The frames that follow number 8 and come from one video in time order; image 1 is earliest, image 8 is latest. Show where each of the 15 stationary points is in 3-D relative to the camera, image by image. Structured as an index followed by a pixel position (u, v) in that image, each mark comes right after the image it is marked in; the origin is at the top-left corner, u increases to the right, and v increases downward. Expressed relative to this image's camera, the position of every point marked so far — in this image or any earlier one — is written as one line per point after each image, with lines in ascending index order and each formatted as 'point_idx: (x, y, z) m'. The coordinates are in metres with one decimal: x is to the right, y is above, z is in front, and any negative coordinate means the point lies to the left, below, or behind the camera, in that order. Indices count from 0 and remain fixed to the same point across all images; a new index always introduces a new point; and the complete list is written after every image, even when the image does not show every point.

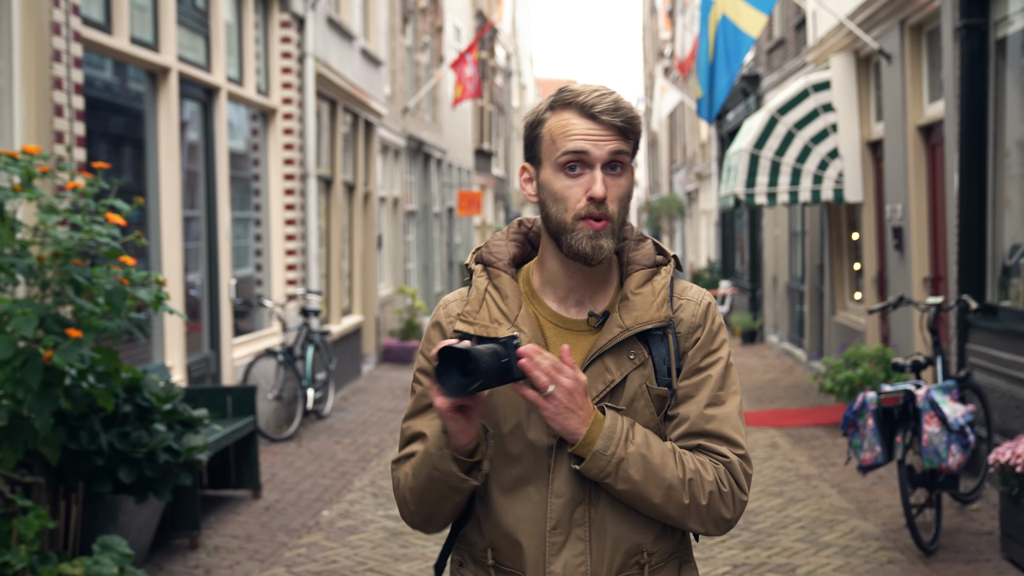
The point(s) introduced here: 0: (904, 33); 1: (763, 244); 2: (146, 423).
0: (+3.0, +1.9, +8.4) m
1: (+3.7, +0.6, +16.3) m
2: (-1.6, -0.6, +4.8) m
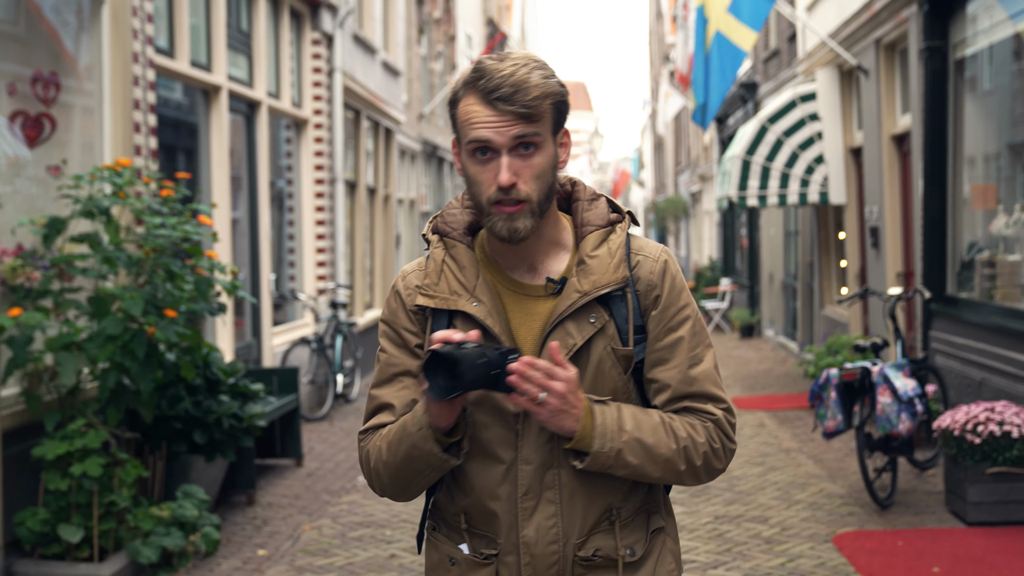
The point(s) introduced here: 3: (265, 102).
0: (+3.1, +2.0, +9.3) m
1: (+3.9, +0.7, +17.1) m
2: (-1.6, -0.5, +5.7) m
3: (-2.0, +1.5, +9.0) m
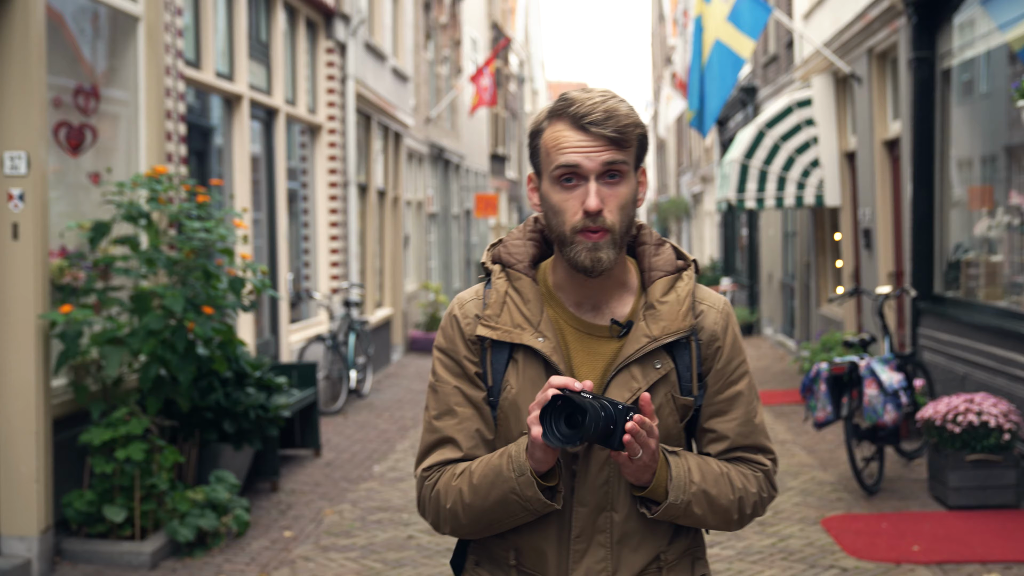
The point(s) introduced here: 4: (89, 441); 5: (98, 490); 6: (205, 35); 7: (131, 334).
0: (+3.2, +2.0, +9.6) m
1: (+3.9, +0.7, +17.5) m
2: (-1.5, -0.5, +6.1) m
3: (-2.0, +1.5, +9.4) m
4: (-2.0, -0.7, +5.2) m
5: (-2.0, -1.0, +5.3) m
6: (-2.1, +1.7, +7.5) m
7: (-1.8, -0.2, +5.2) m
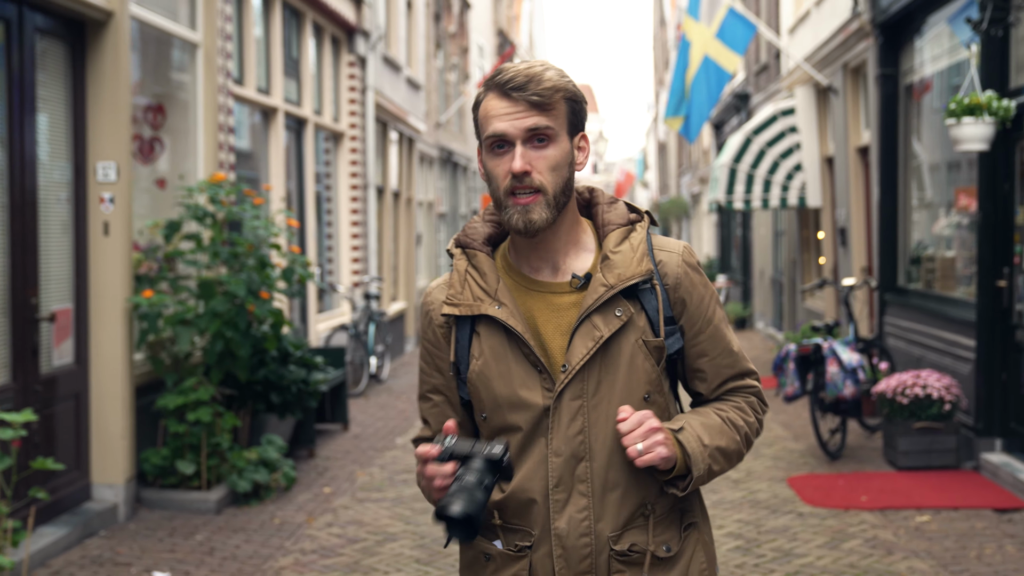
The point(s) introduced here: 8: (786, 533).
0: (+3.2, +2.1, +10.6) m
1: (+4.0, +0.8, +18.5) m
2: (-1.5, -0.5, +7.1) m
3: (-1.9, +1.6, +10.3) m
4: (-1.9, -0.7, +6.1) m
5: (-1.9, -0.9, +6.2) m
6: (-2.0, +1.8, +8.4) m
7: (-1.8, -0.2, +6.2) m
8: (+1.4, -1.3, +5.6) m
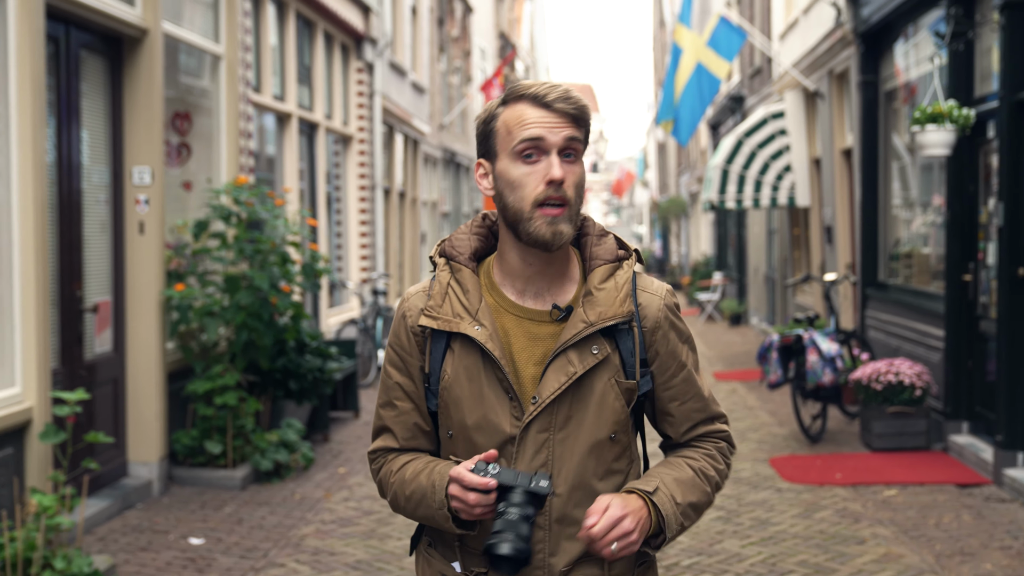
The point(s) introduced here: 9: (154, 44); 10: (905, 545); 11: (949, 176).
0: (+3.2, +2.1, +11.1) m
1: (+4.1, +0.8, +19.0) m
2: (-1.5, -0.4, +7.6) m
3: (-1.9, +1.6, +10.9) m
4: (-1.9, -0.6, +6.7) m
5: (-1.9, -0.9, +6.8) m
6: (-2.0, +1.8, +8.9) m
7: (-1.7, -0.1, +6.7) m
8: (+1.4, -1.2, +6.1) m
9: (-2.1, +1.4, +6.4) m
10: (+1.9, -1.2, +5.3) m
11: (+2.9, +0.8, +7.3) m
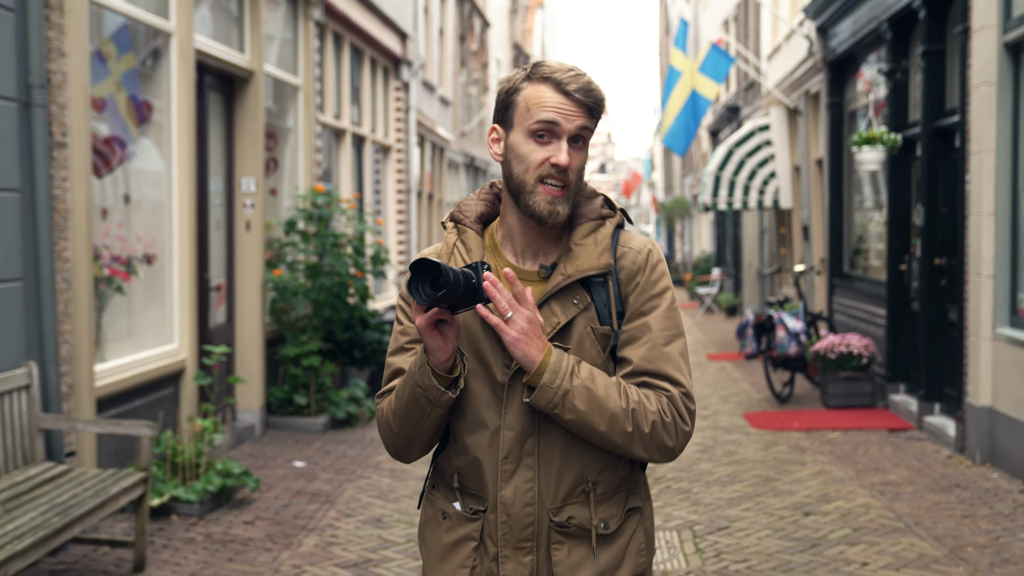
0: (+3.5, +2.2, +12.9) m
1: (+4.3, +0.9, +20.7) m
2: (-1.3, -0.3, +9.4) m
3: (-1.7, +1.7, +12.6) m
4: (-1.7, -0.5, +8.4) m
5: (-1.7, -0.8, +8.5) m
6: (-1.8, +1.9, +10.7) m
7: (-1.6, 0.0, +8.5) m
8: (+1.6, -1.1, +7.8) m
9: (-1.9, +1.5, +8.2) m
10: (+2.1, -1.1, +7.0) m
11: (+3.1, +0.9, +9.1) m
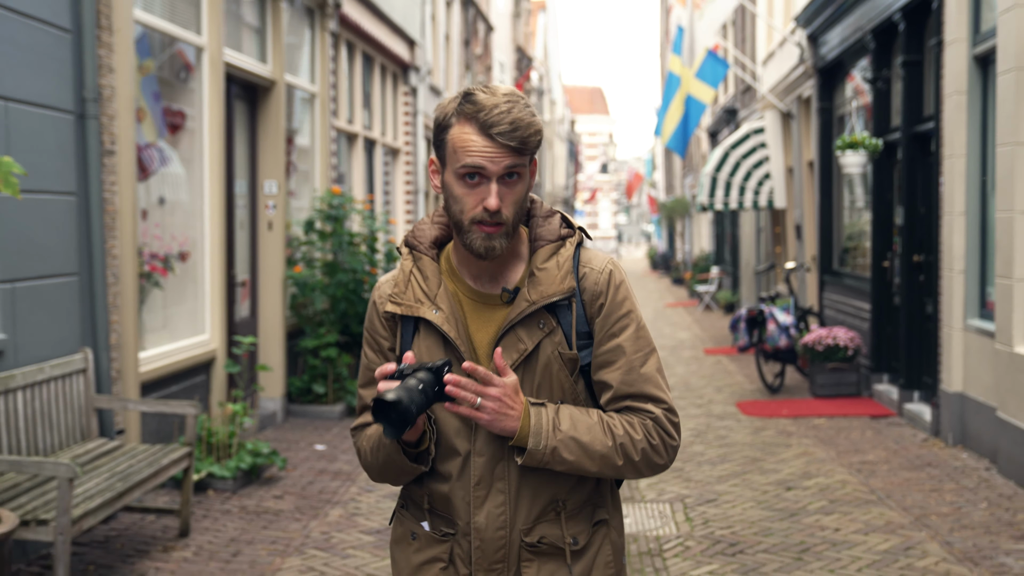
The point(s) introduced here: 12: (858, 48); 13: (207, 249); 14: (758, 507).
0: (+3.5, +2.3, +13.4) m
1: (+4.4, +1.0, +21.3) m
2: (-1.2, -0.3, +9.9) m
3: (-1.6, +1.8, +13.2) m
4: (-1.7, -0.5, +9.0) m
5: (-1.7, -0.7, +9.1) m
6: (-1.8, +2.0, +11.3) m
7: (-1.5, 0.0, +9.0) m
8: (+1.6, -1.1, +8.4) m
9: (-1.9, +1.6, +8.7) m
10: (+2.1, -1.1, +7.6) m
11: (+3.2, +0.9, +9.6) m
12: (+3.3, +2.3, +10.6) m
13: (-2.1, +0.3, +7.5) m
14: (+1.3, -1.2, +6.0) m
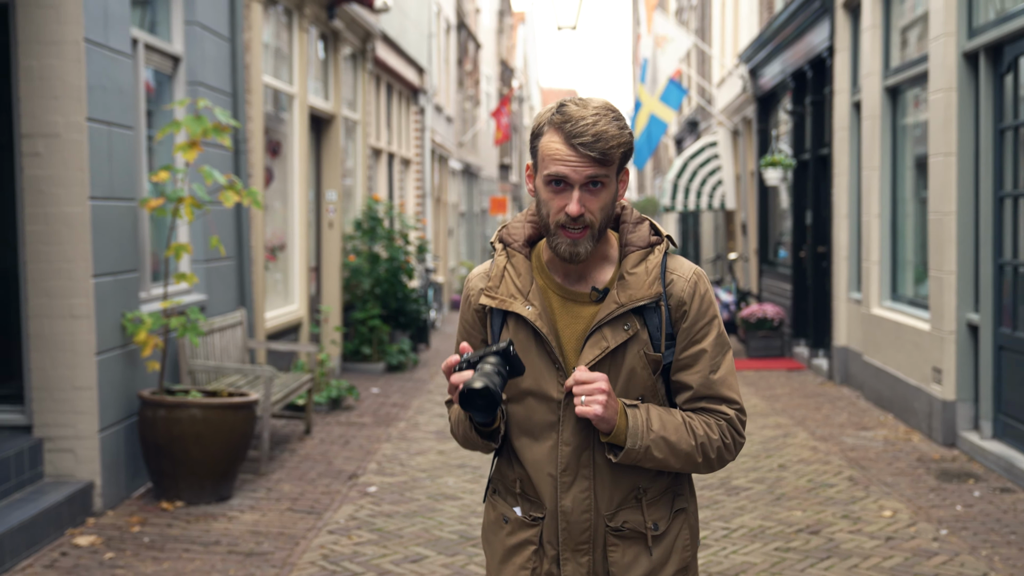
0: (+3.4, +2.4, +16.2) m
1: (+4.1, +1.2, +24.1) m
2: (-1.2, -0.1, +12.6) m
3: (-1.7, +2.0, +15.9) m
4: (-1.7, -0.3, +11.7) m
5: (-1.7, -0.6, +11.8) m
6: (-1.8, +2.1, +14.0) m
7: (-1.5, +0.2, +11.7) m
8: (+1.7, -0.9, +11.2) m
9: (-1.8, +1.7, +11.4) m
10: (+2.2, -0.9, +10.4) m
11: (+3.2, +1.1, +12.4) m
12: (+3.3, +2.5, +13.4) m
13: (-2.0, +0.4, +10.2) m
14: (+1.5, -1.0, +8.8) m
